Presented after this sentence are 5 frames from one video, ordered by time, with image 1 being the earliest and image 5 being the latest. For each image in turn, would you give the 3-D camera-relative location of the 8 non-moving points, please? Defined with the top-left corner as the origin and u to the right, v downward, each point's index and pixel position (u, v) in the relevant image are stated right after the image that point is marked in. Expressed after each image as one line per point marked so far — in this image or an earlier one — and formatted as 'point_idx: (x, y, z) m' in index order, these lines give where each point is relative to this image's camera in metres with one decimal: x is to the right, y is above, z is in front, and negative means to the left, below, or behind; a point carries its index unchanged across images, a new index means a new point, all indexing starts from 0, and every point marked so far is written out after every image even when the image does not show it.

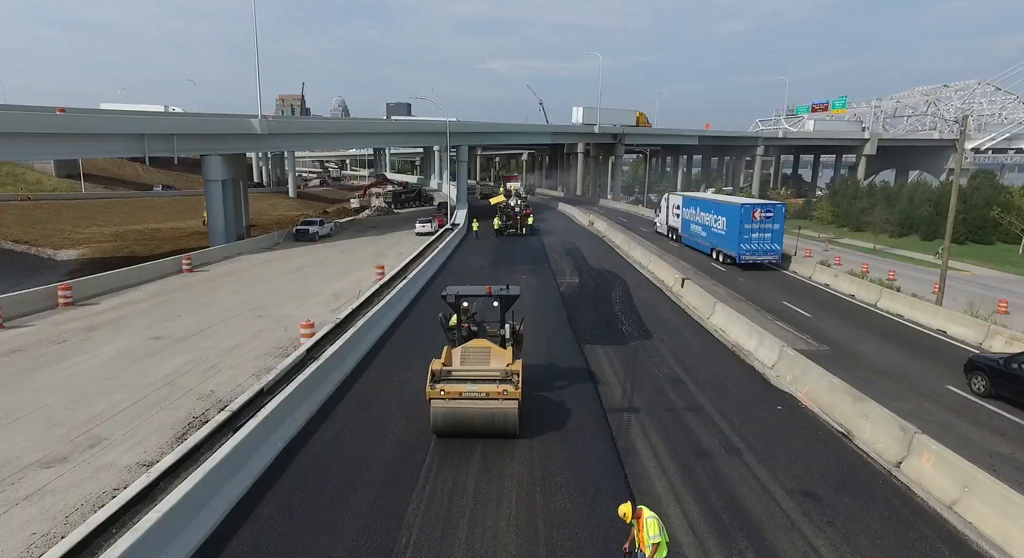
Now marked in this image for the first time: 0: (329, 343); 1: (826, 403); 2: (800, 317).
0: (-4.8, -1.7, +15.7) m
1: (+6.4, -2.5, +12.3) m
2: (+9.5, -1.3, +19.7) m
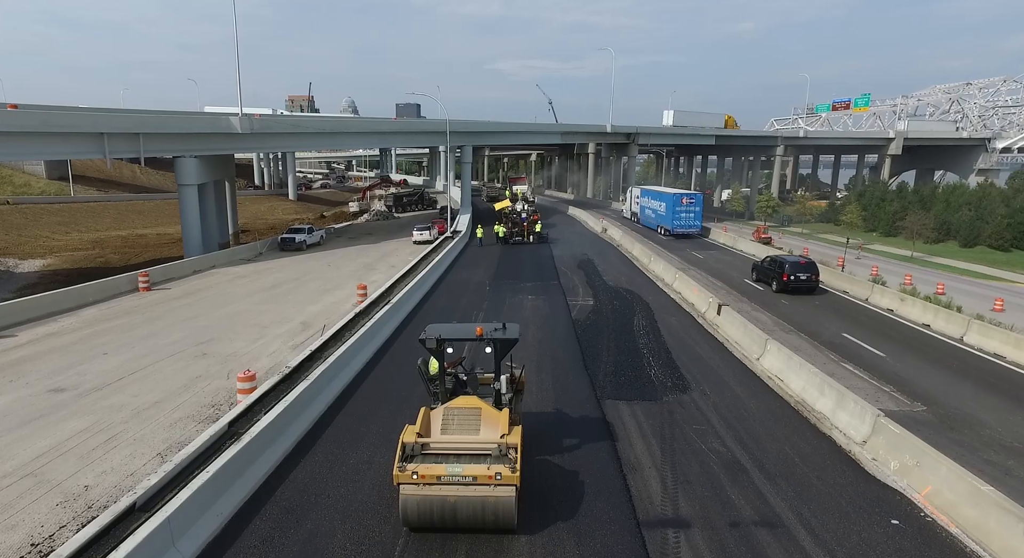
0: (-4.8, -2.5, +11.9) m
1: (+6.3, -3.3, +8.3) m
2: (+9.5, -2.1, +15.8) m
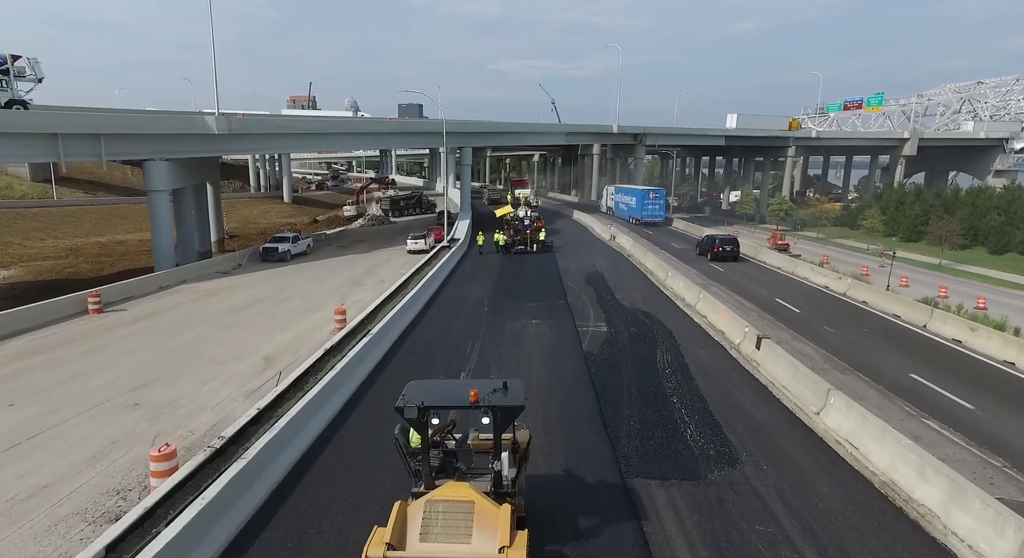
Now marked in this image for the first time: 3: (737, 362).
0: (-4.8, -3.2, +8.9) m
1: (+6.3, -4.1, +5.3) m
2: (+9.5, -2.9, +12.7) m
3: (+6.2, -2.3, +16.7) m
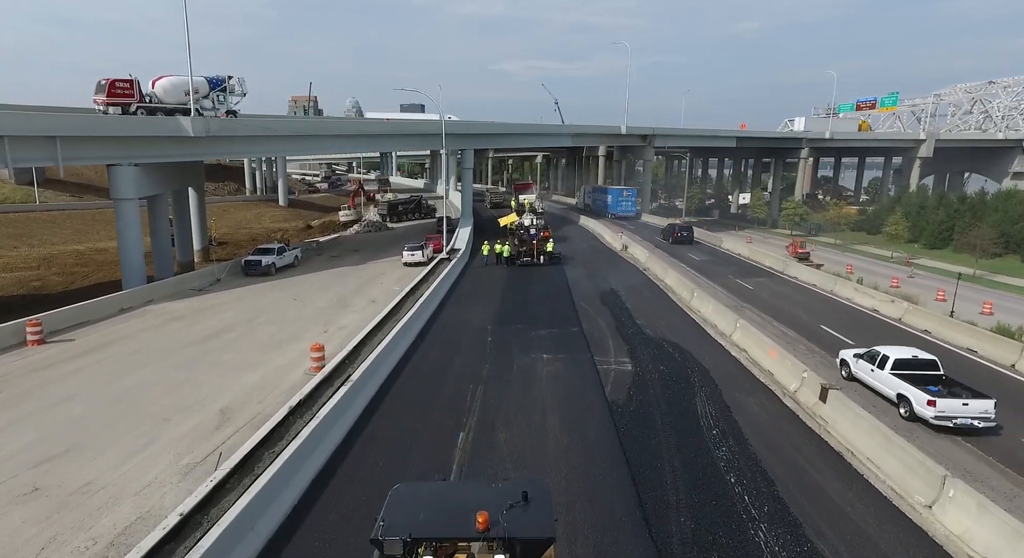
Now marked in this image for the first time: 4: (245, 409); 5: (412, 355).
0: (-4.6, -4.0, +5.8) m
1: (+6.5, -4.9, +2.2) m
2: (+9.7, -3.7, +9.6) m
3: (+6.4, -3.1, +13.6) m
4: (-6.3, -3.0, +14.1) m
5: (-3.2, -2.4, +19.1) m
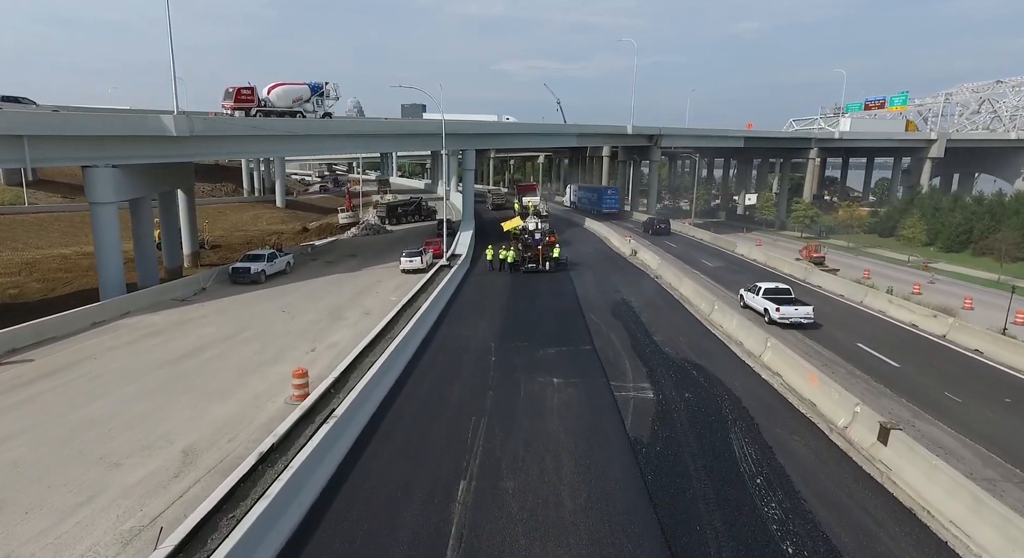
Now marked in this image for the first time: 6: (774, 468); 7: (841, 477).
0: (-4.5, -4.5, +4.0) m
1: (+6.6, -5.3, +0.3) m
2: (+9.9, -4.1, +7.7) m
3: (+6.6, -3.5, +11.7) m
4: (-6.1, -3.4, +12.2) m
5: (-3.0, -2.8, +17.2) m
6: (+5.0, -3.6, +11.6) m
7: (+6.1, -3.7, +11.3) m
